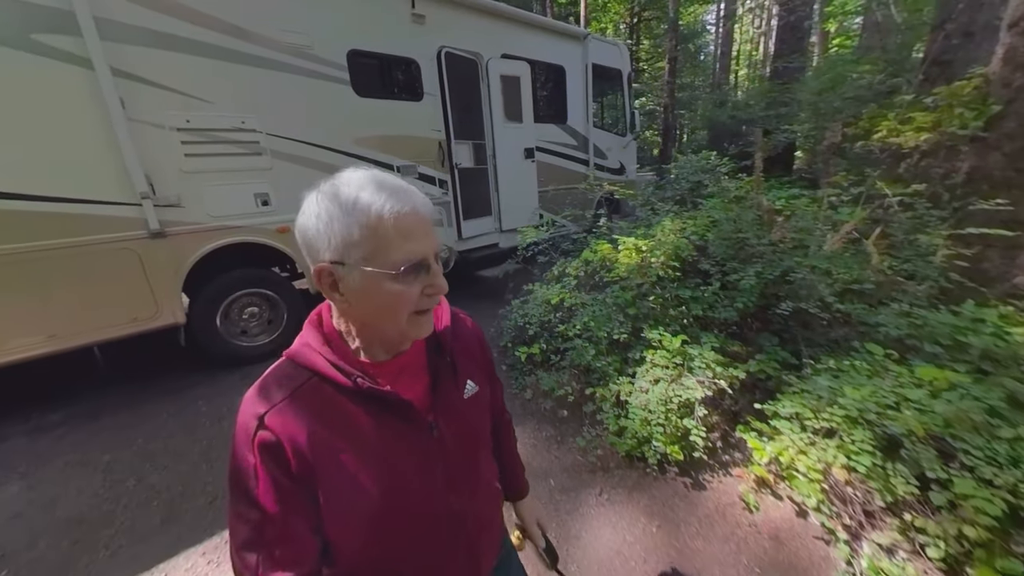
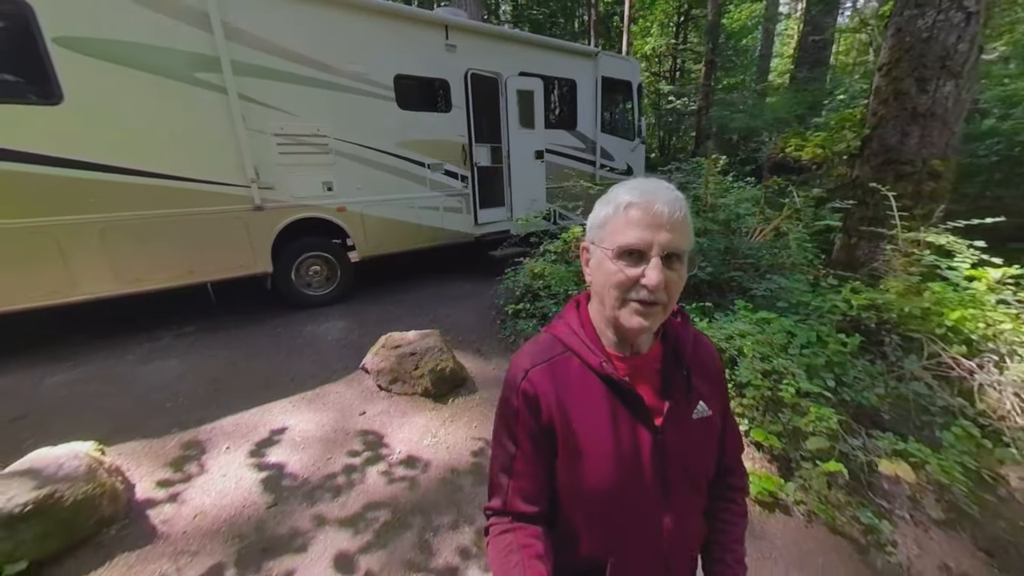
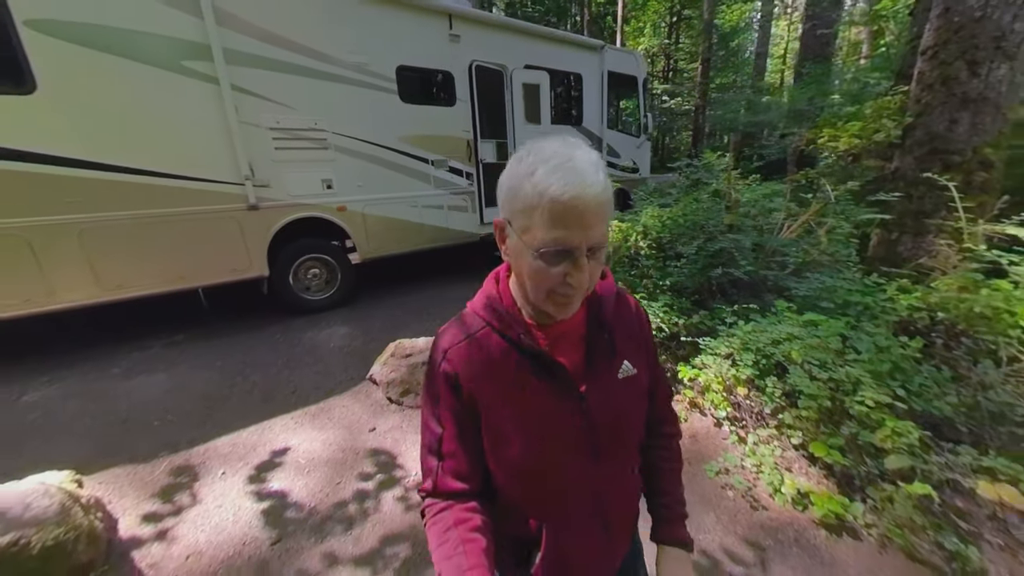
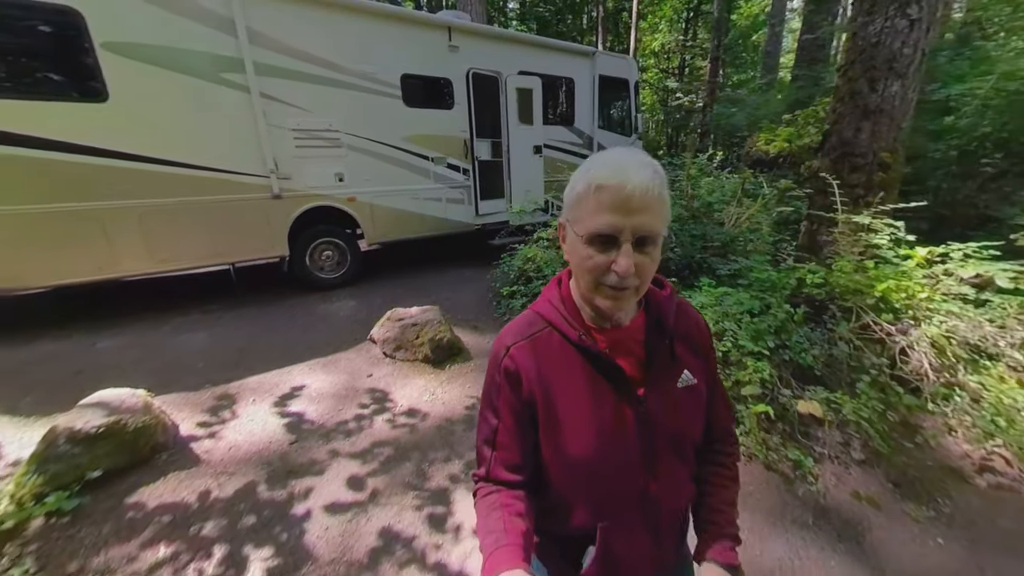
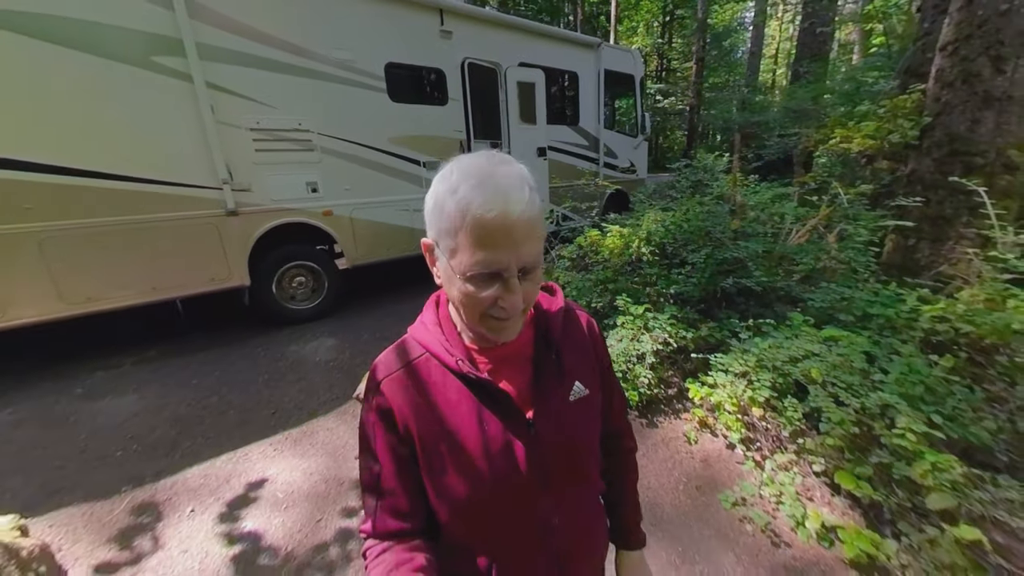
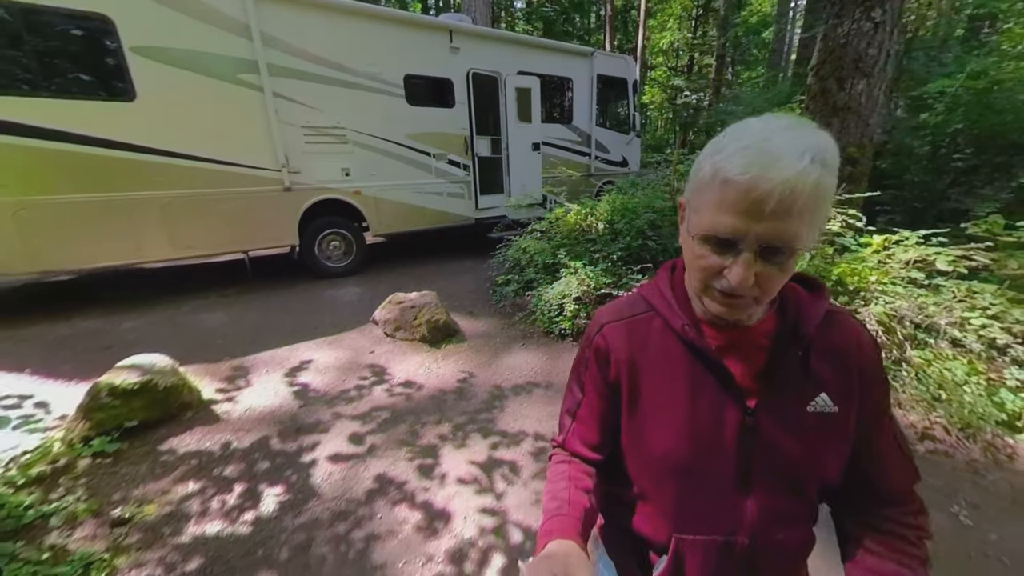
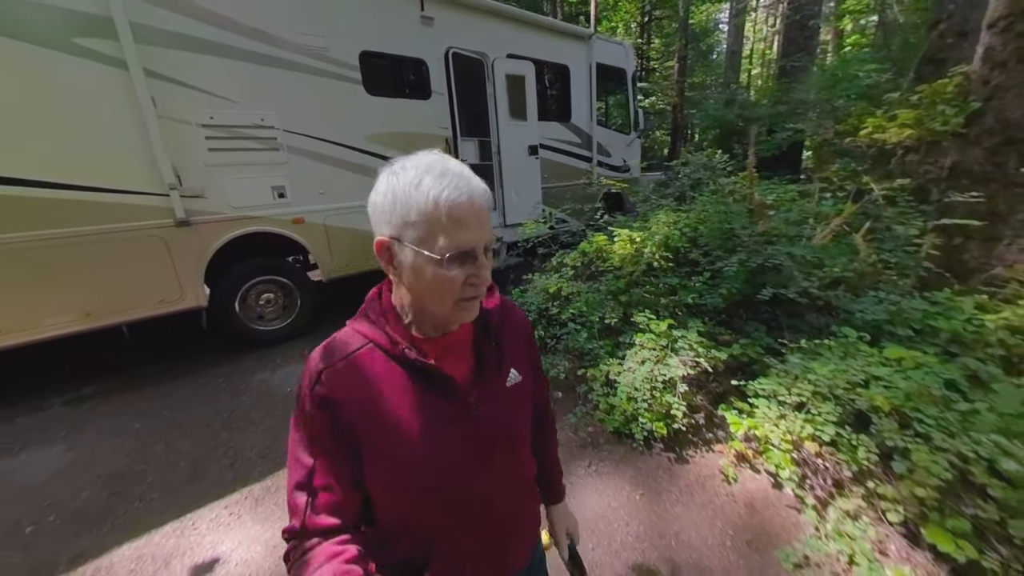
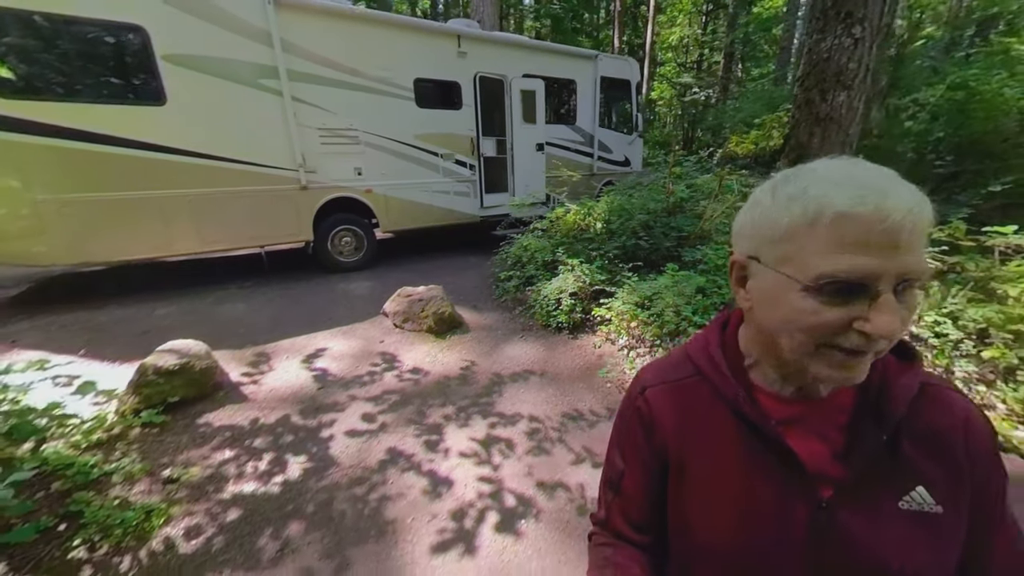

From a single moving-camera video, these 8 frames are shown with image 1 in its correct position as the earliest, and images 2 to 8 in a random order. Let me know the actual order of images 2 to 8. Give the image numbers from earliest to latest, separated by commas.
7, 5, 3, 2, 4, 6, 8
